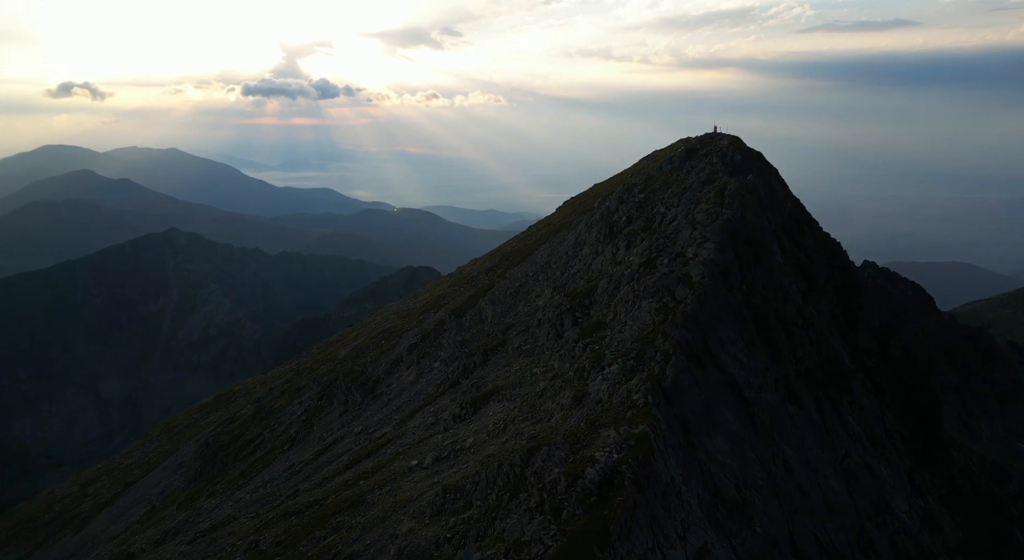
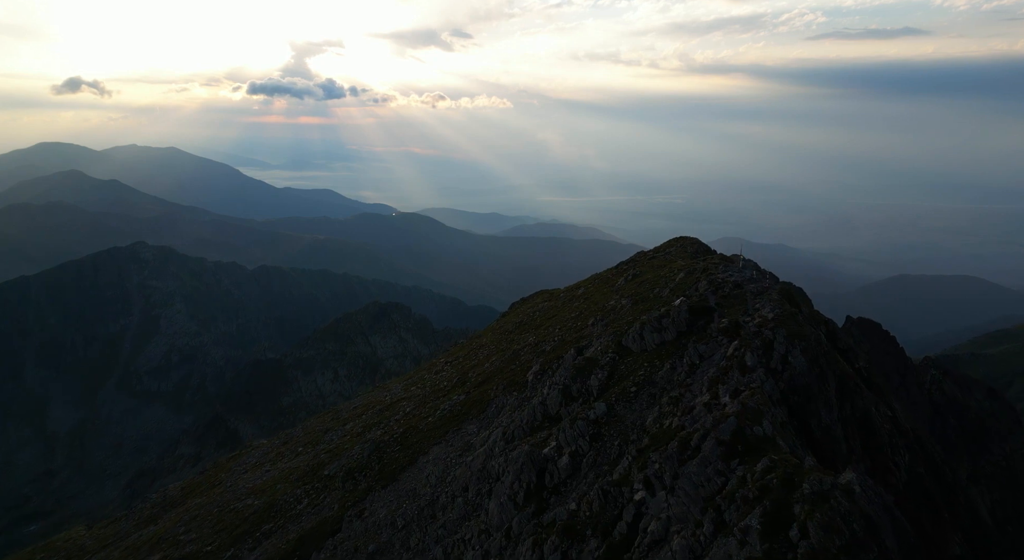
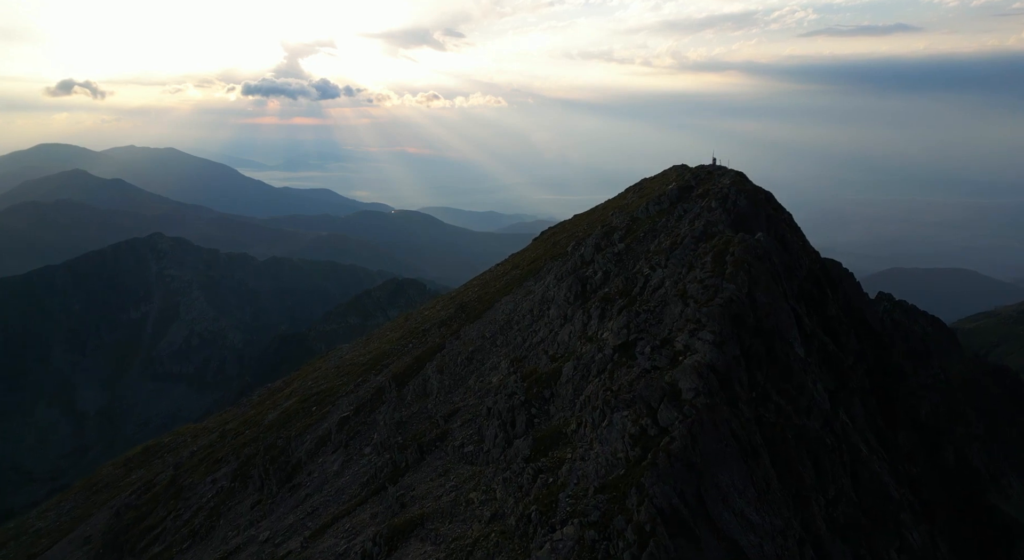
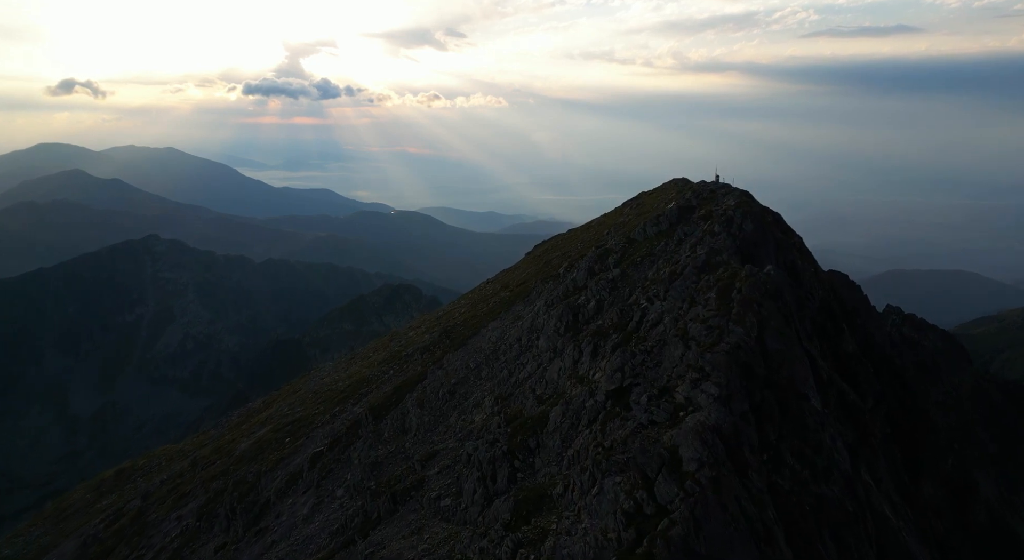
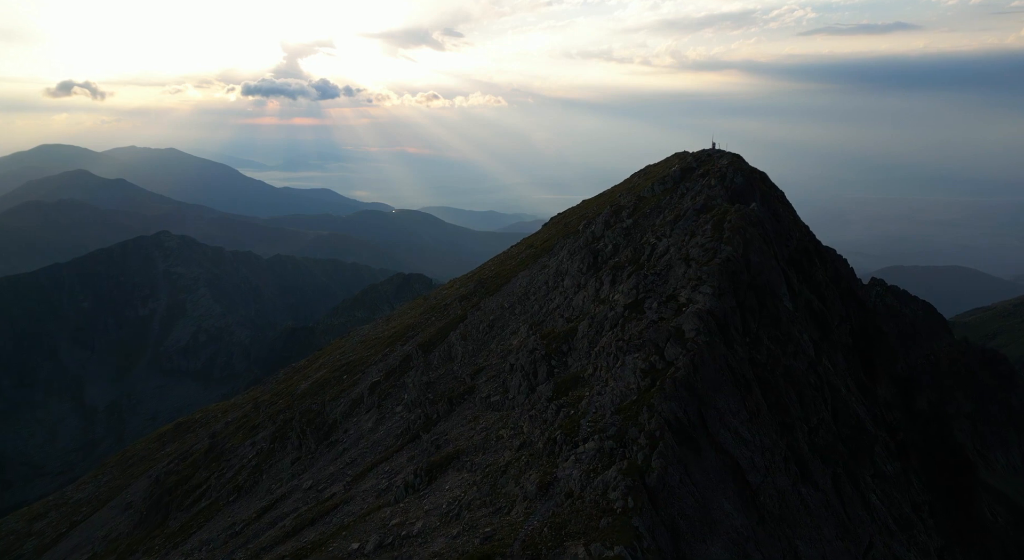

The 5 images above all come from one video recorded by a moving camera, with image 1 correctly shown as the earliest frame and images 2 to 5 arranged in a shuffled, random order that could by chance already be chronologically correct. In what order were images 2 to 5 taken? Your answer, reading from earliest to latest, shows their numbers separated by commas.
5, 3, 4, 2
